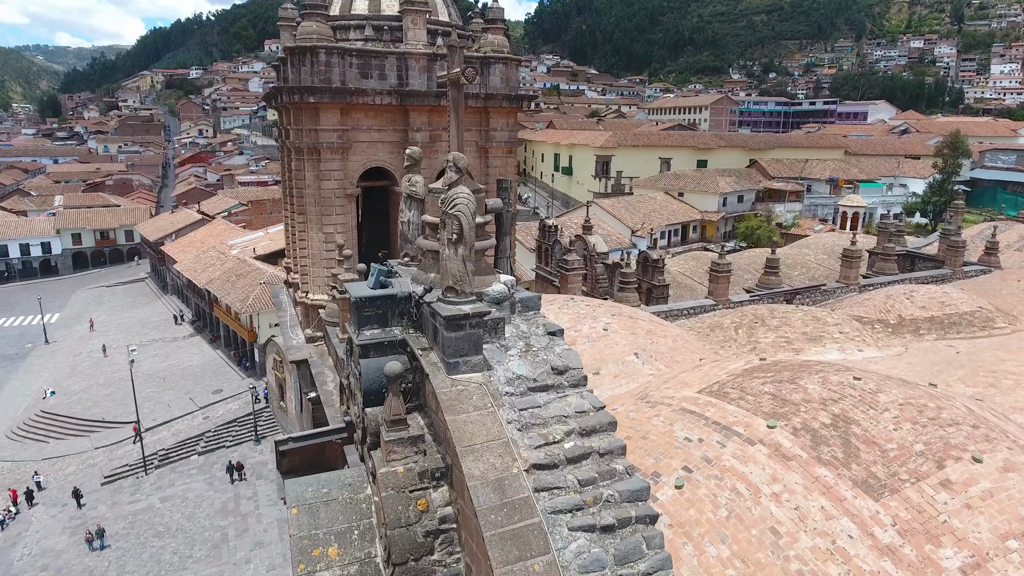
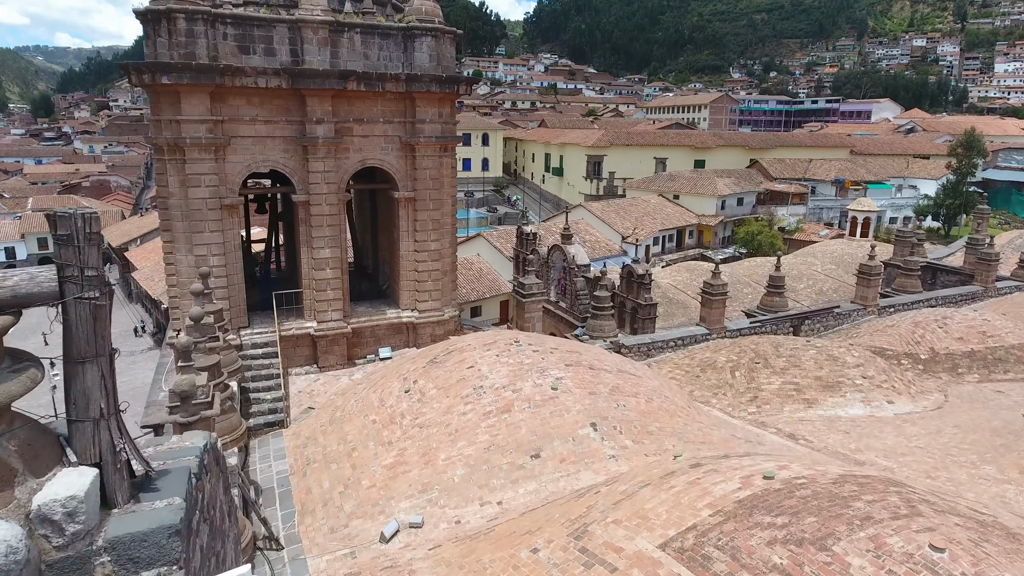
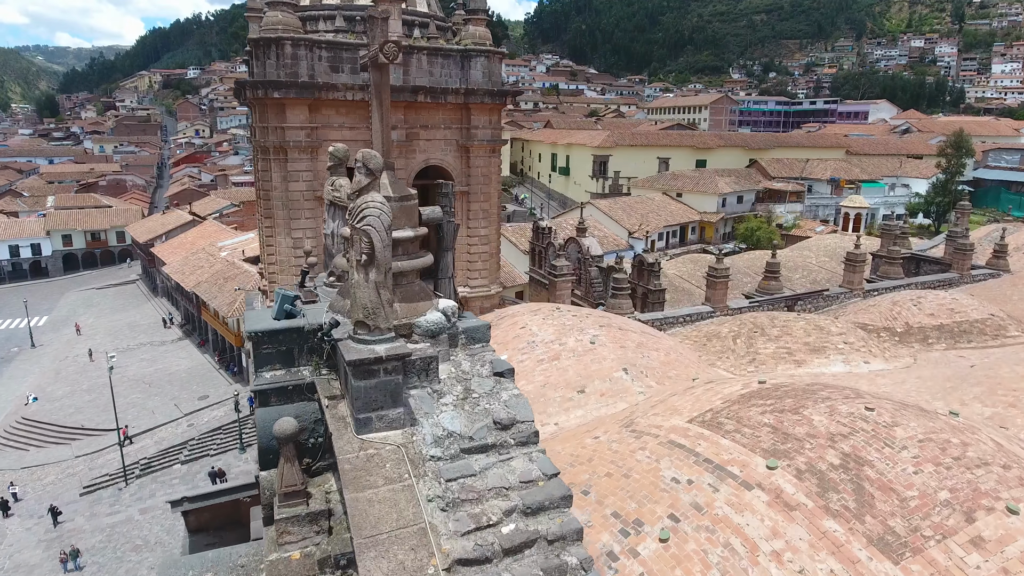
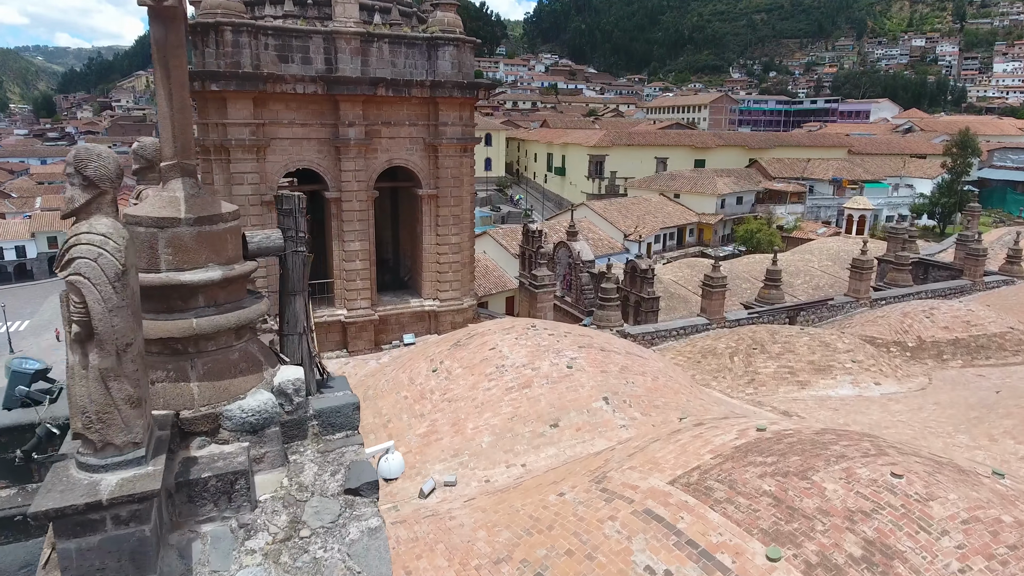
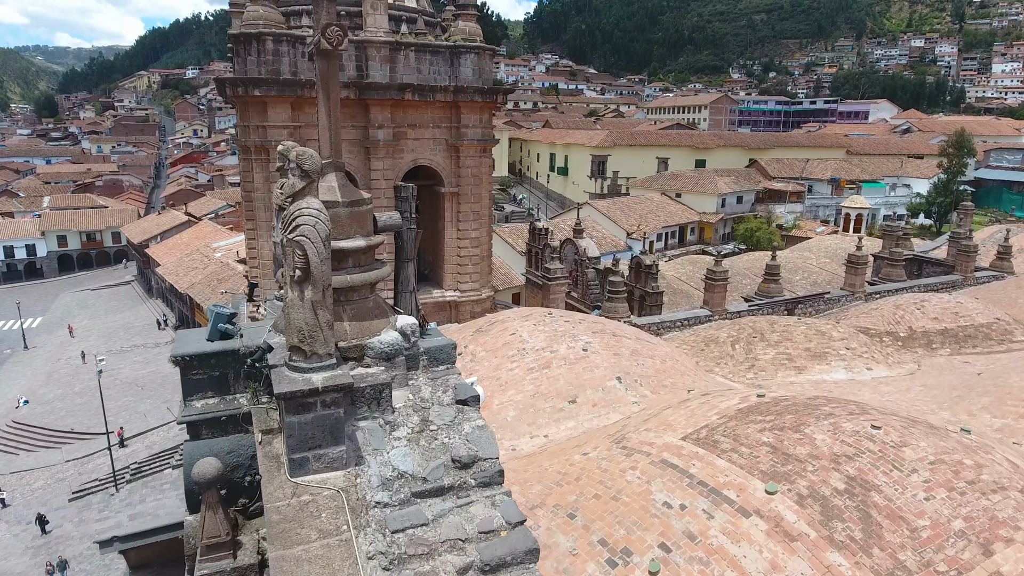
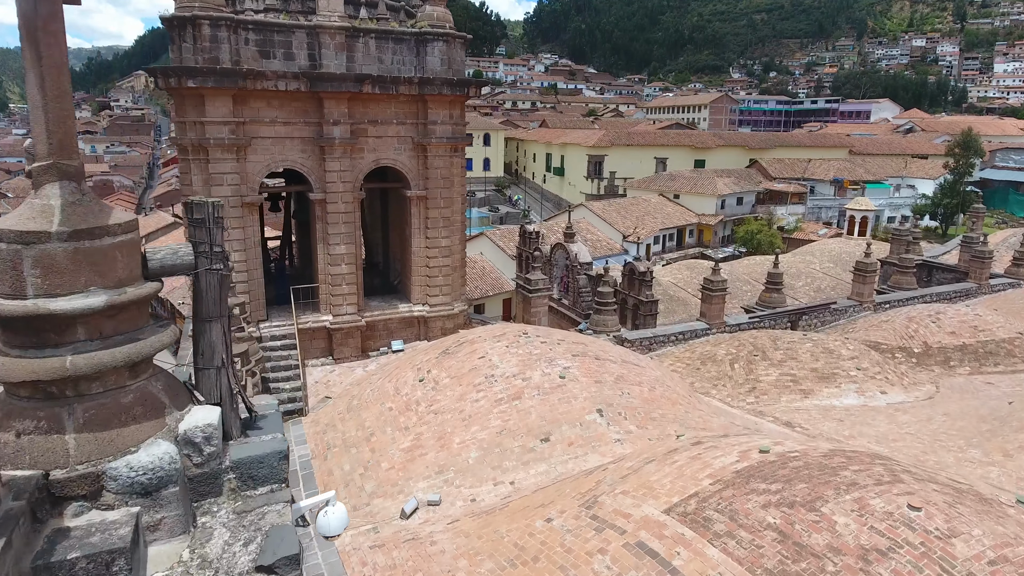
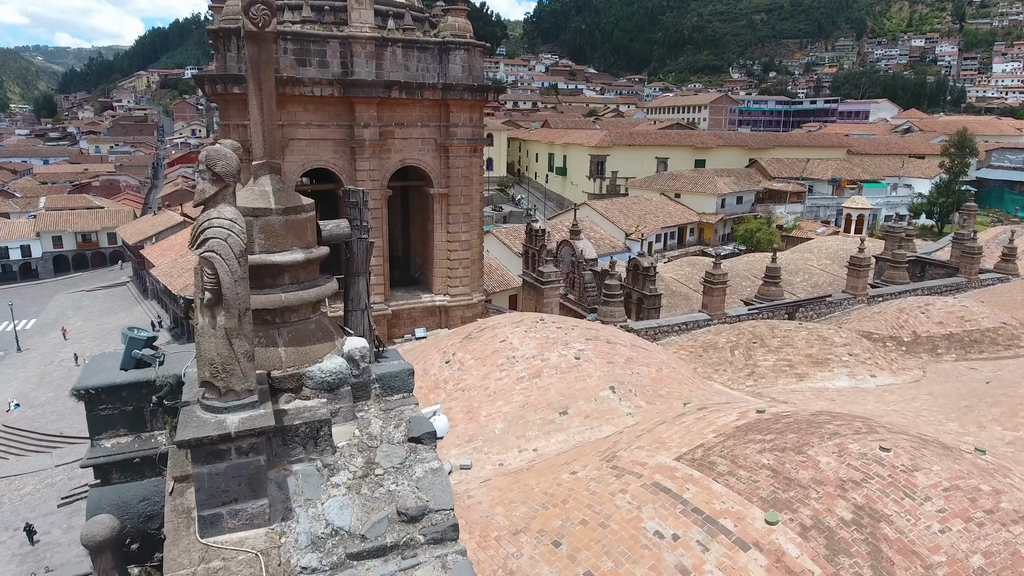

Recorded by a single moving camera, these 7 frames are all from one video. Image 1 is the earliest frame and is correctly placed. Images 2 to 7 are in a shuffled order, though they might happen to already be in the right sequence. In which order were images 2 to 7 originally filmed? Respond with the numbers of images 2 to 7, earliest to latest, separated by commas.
3, 5, 7, 4, 6, 2
